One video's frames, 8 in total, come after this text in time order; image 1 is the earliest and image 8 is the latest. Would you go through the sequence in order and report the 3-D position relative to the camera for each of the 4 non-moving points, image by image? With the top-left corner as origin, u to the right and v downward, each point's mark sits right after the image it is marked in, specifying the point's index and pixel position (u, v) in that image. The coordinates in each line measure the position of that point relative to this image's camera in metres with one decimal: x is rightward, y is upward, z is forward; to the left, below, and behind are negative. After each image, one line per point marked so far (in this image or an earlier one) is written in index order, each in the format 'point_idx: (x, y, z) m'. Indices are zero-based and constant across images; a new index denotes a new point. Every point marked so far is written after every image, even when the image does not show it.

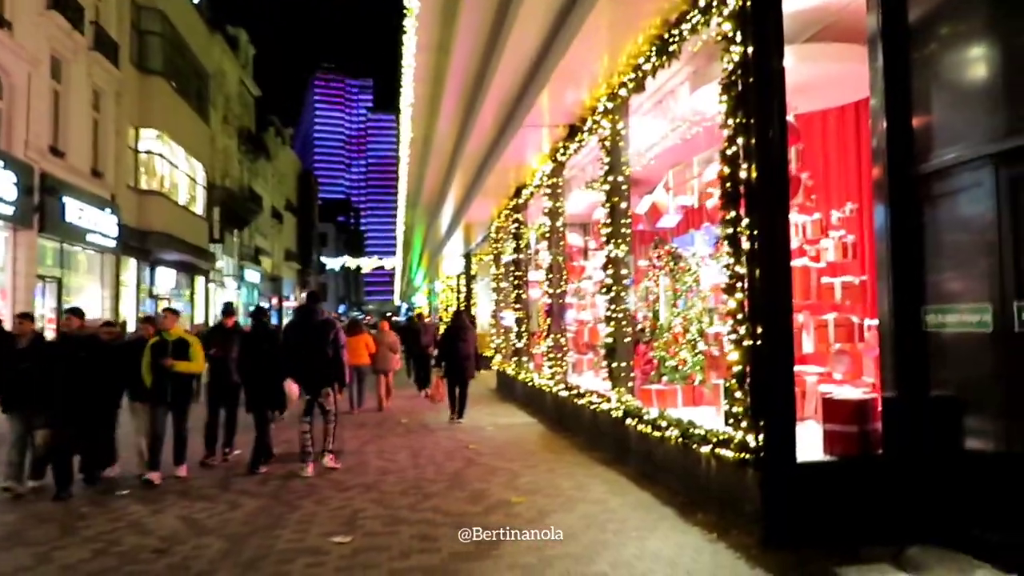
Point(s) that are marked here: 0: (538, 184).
0: (+0.4, +1.7, +13.1) m
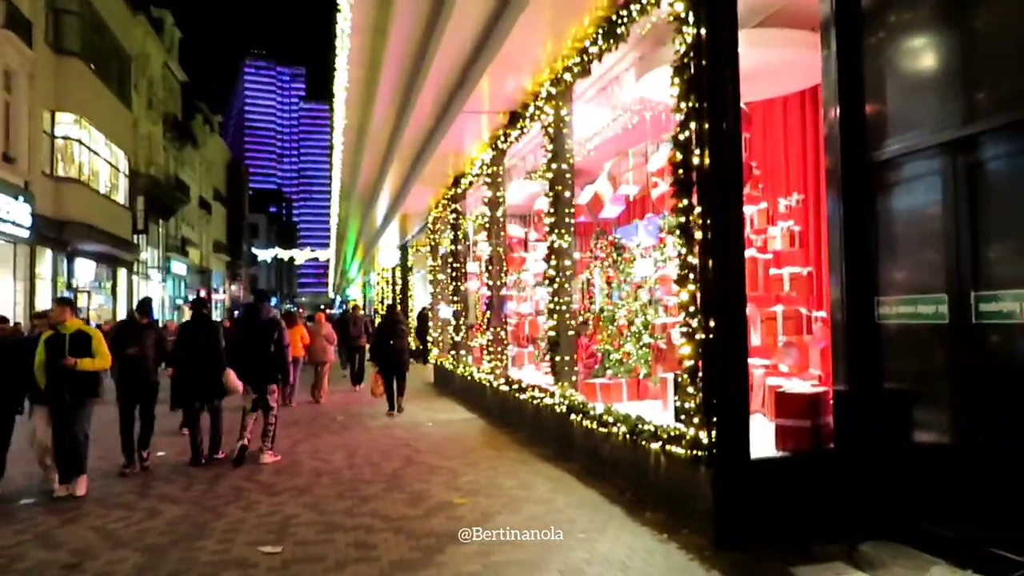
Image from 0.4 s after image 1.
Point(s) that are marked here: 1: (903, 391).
0: (-0.5, +1.8, +12.8) m
1: (+2.4, -0.6, +5.0) m
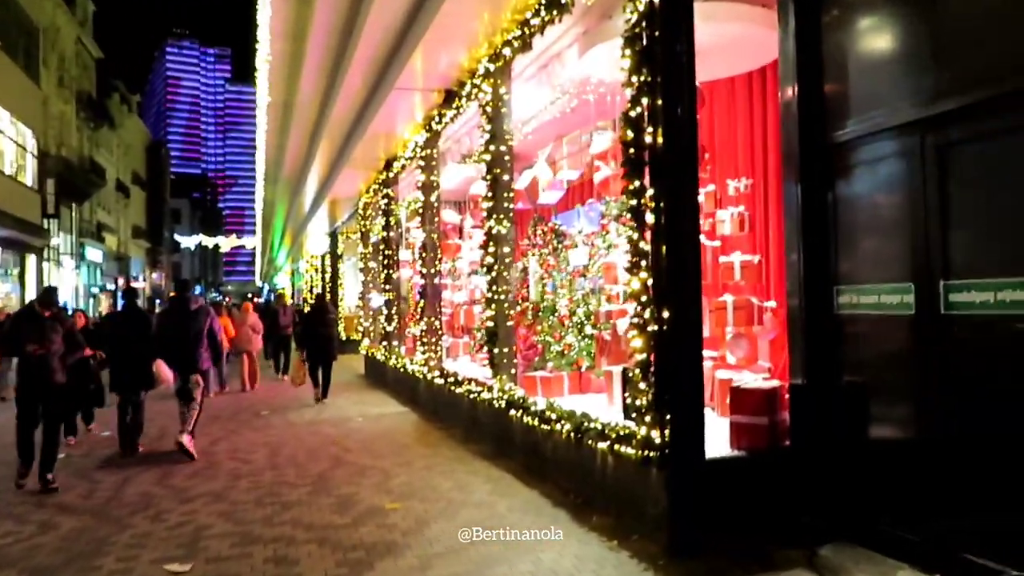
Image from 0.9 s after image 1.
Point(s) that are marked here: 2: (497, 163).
0: (-1.5, +2.0, +12.2) m
1: (+2.0, -0.6, +4.7) m
2: (-0.2, +1.2, +8.0) m
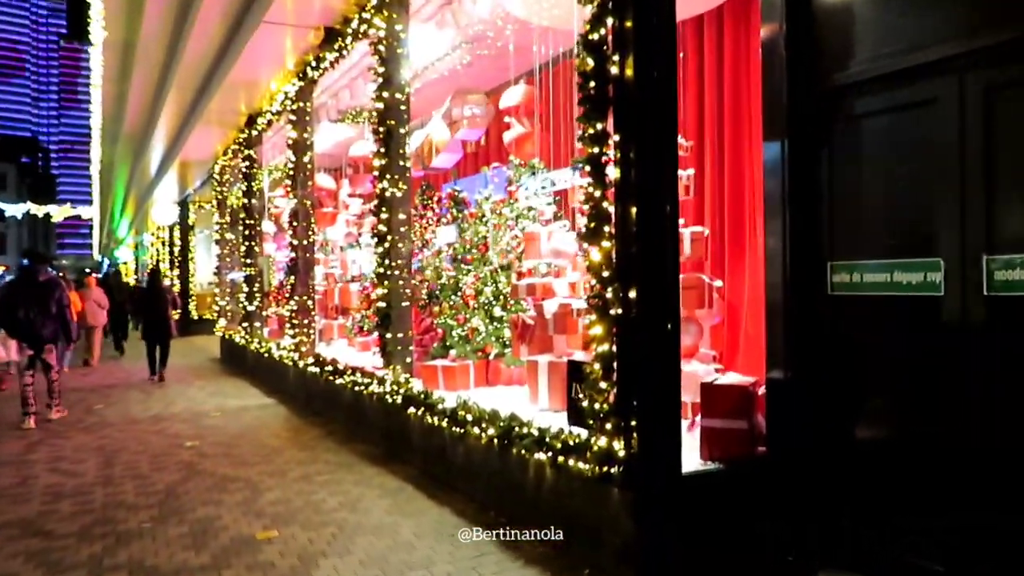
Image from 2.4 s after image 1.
0: (-3.1, +2.4, +10.7) m
1: (+1.7, -0.4, +3.9) m
2: (-1.0, +1.4, +6.7) m
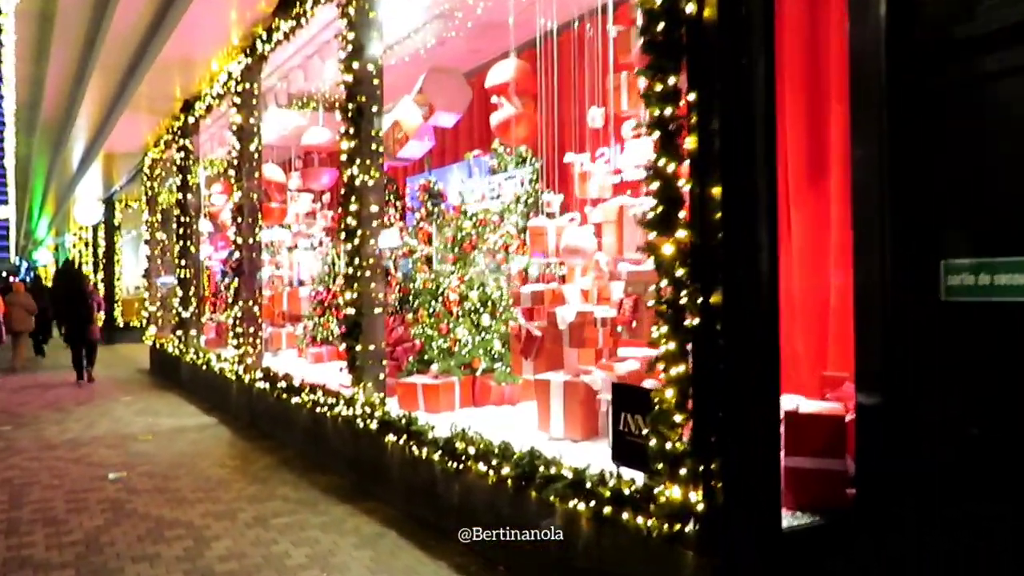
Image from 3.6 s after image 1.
0: (-3.4, +2.3, +9.5) m
1: (+1.8, -0.5, +3.1) m
2: (-1.1, +1.4, +5.7) m
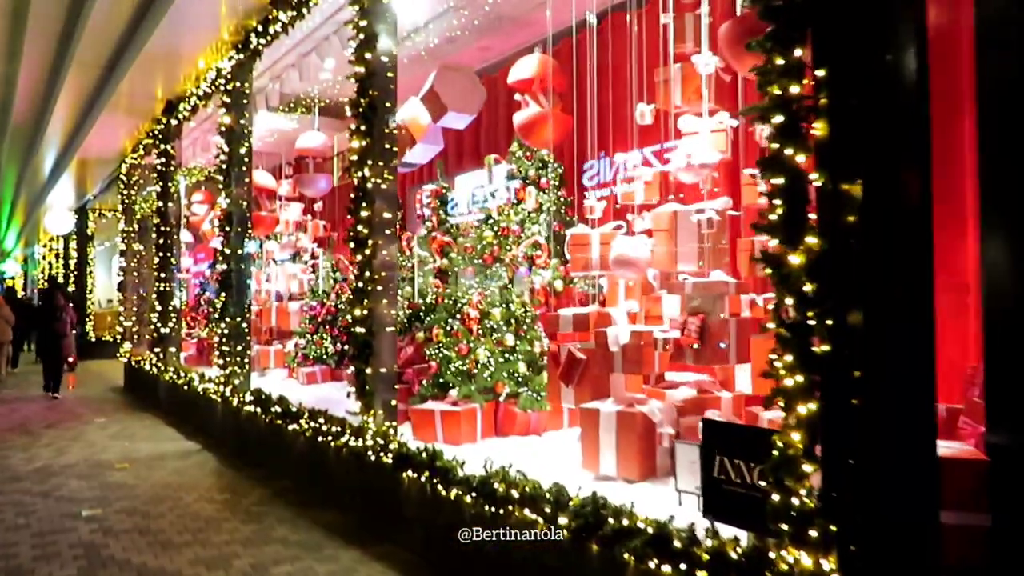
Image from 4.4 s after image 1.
0: (-3.4, +2.1, +8.9) m
1: (+2.1, -0.5, +2.6) m
2: (-0.9, +1.3, +5.2) m
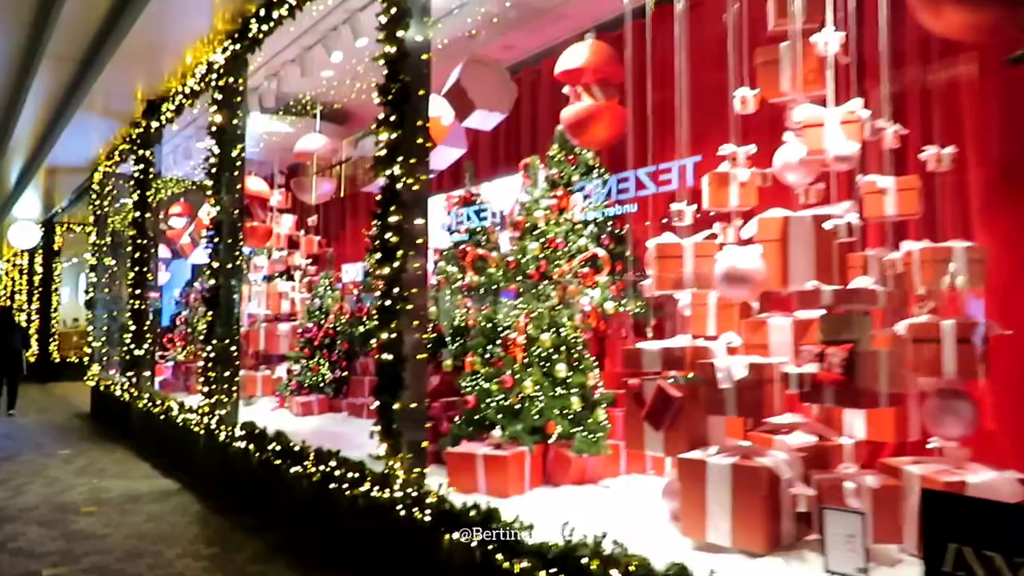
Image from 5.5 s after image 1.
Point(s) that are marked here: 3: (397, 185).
0: (-3.2, +2.0, +8.1) m
1: (+2.4, -0.6, +1.9) m
2: (-0.6, +1.2, +4.4) m
3: (-0.6, +0.5, +4.3) m
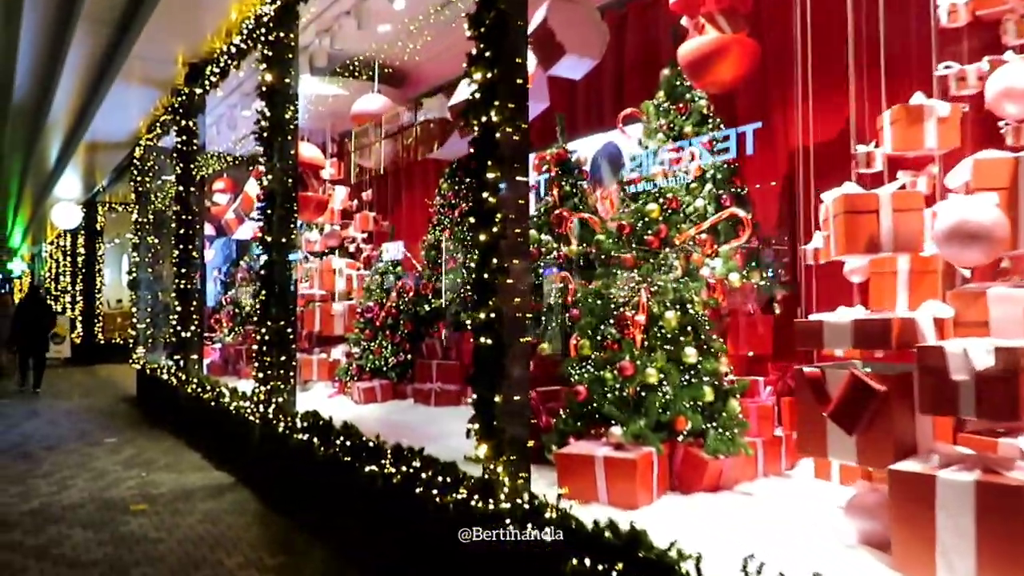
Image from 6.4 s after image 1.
0: (-2.5, +2.2, +7.4) m
1: (+2.9, -0.5, +1.1) m
2: (0.0, +1.3, +3.7) m
3: (-0.1, +0.7, +3.6) m
